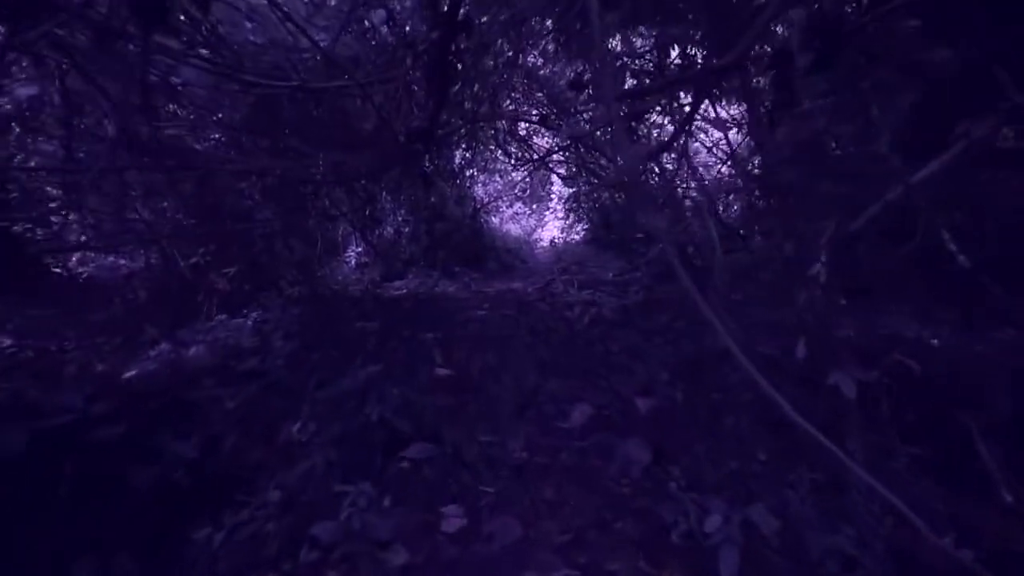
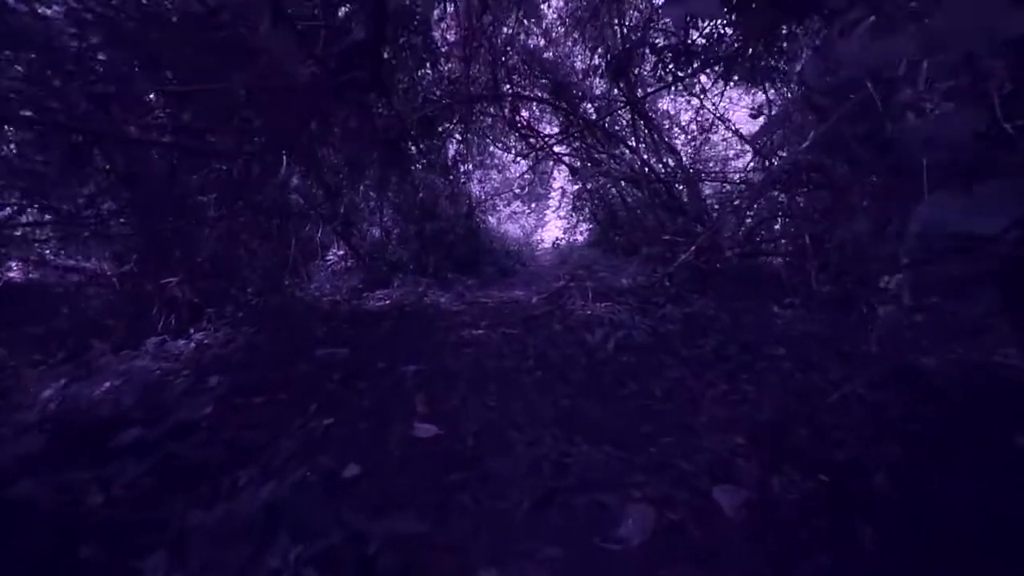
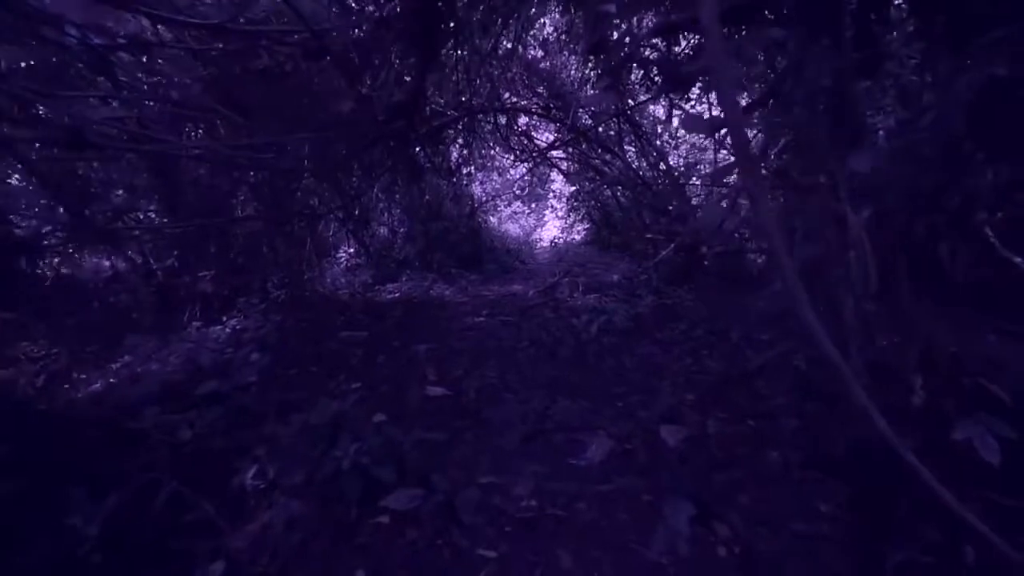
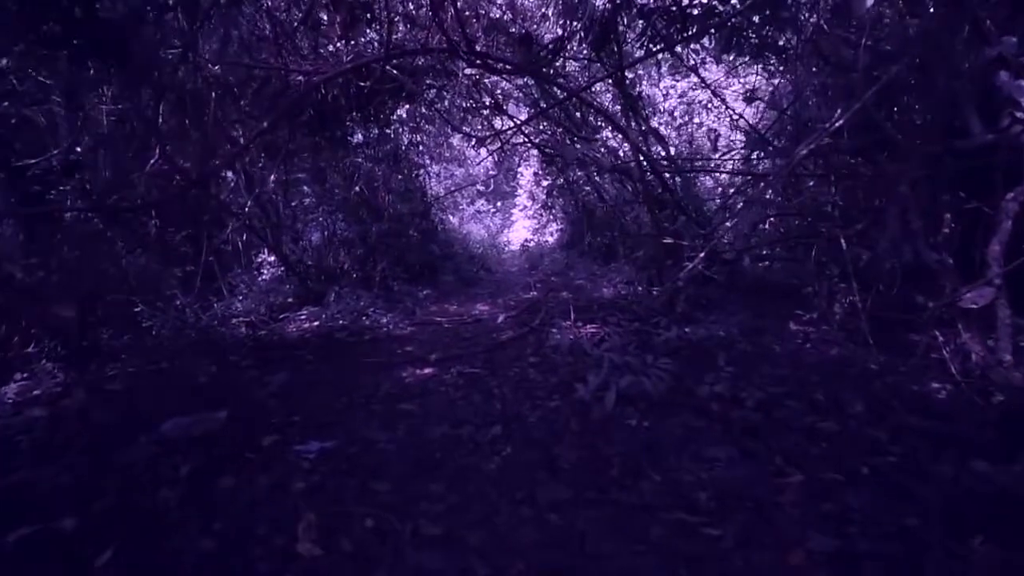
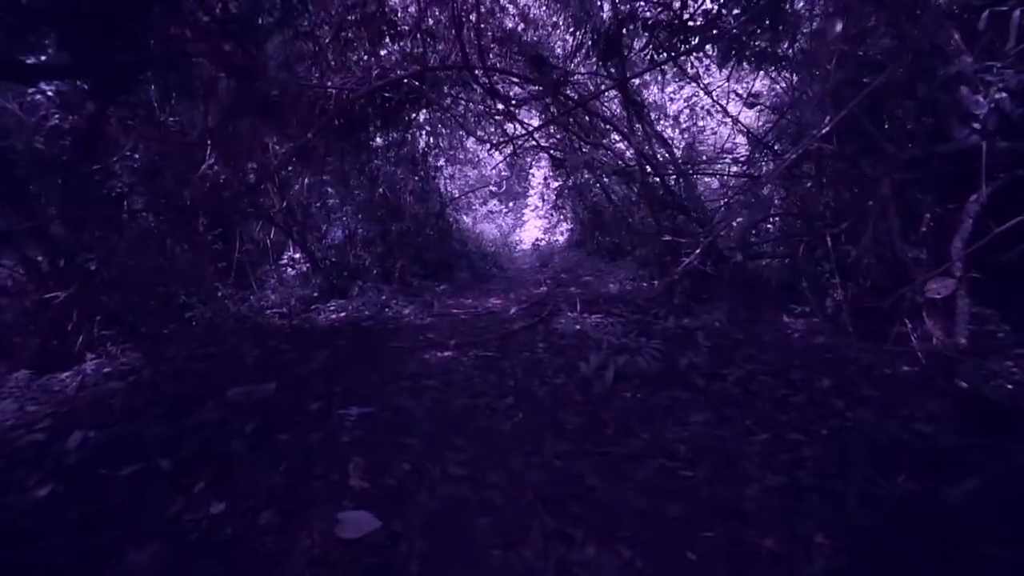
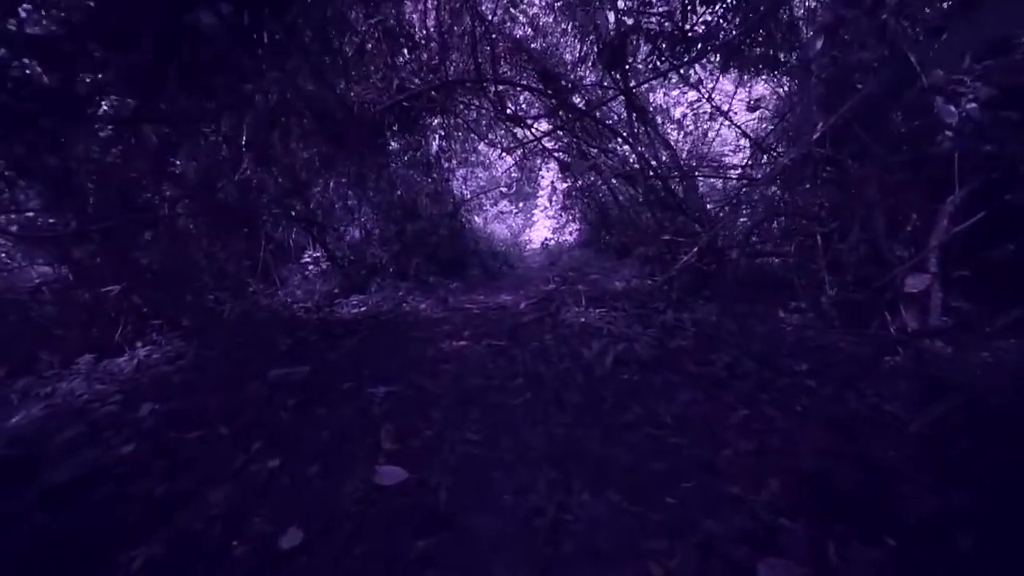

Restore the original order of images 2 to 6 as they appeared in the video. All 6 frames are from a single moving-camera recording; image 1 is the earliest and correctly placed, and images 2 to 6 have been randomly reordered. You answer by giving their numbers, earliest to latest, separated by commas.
3, 2, 6, 5, 4
